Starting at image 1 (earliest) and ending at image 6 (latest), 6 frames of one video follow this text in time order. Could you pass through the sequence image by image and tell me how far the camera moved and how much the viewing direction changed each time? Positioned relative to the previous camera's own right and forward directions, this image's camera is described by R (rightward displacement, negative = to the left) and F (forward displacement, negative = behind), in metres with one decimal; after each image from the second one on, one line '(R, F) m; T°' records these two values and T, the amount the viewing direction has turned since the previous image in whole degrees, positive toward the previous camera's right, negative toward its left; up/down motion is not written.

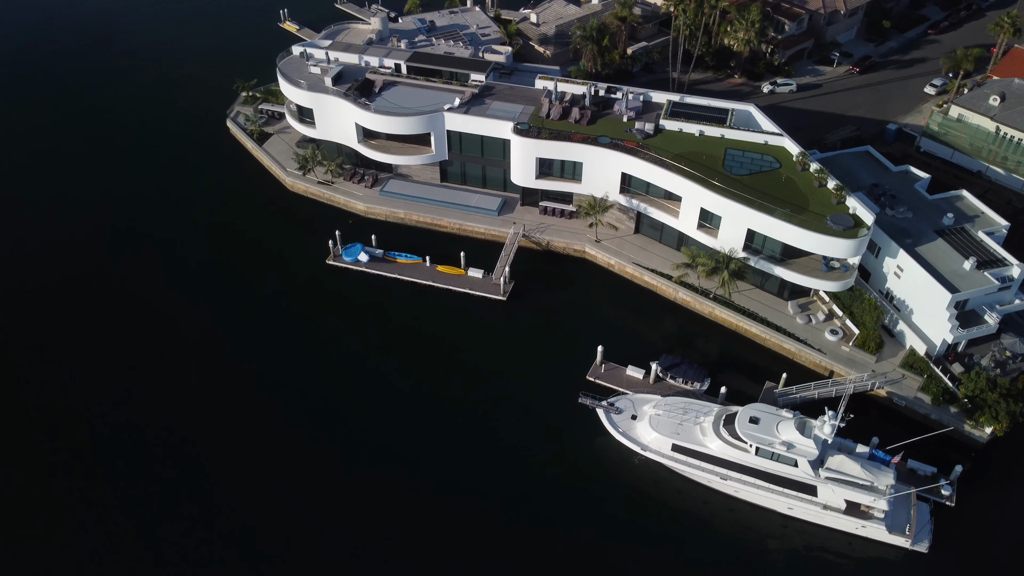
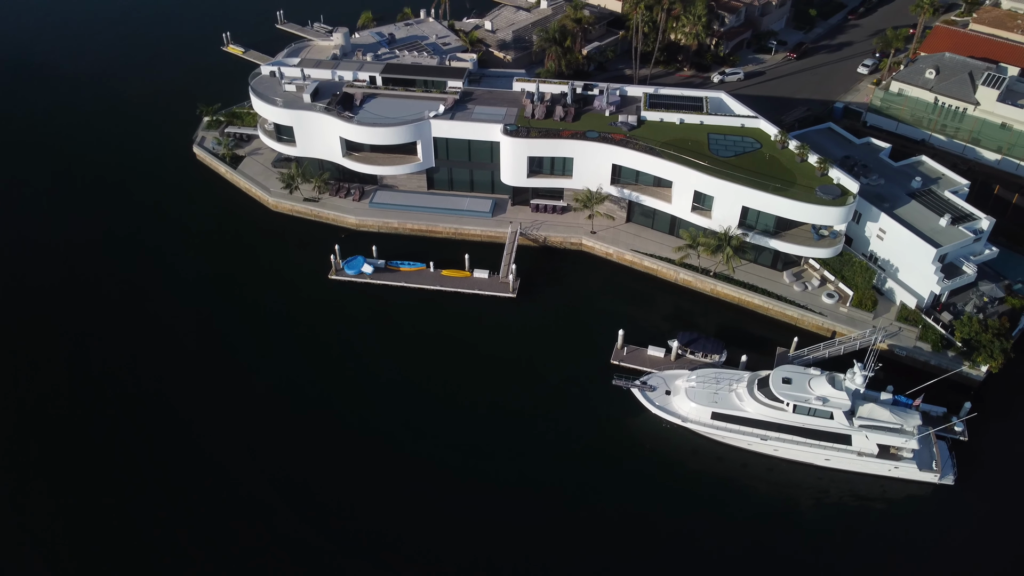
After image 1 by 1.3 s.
(-6.5, -0.7) m; +6°
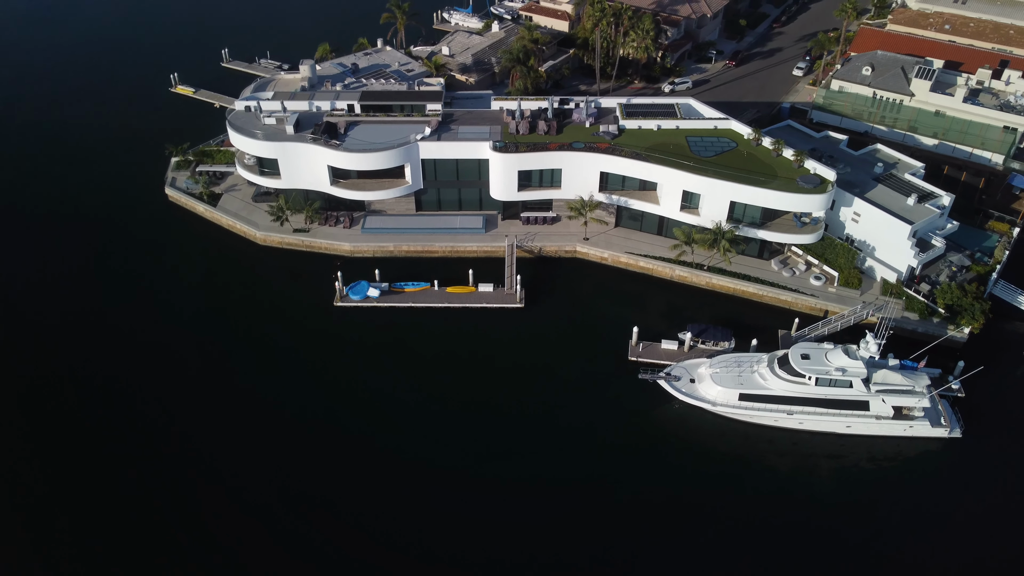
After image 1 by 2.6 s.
(-6.4, -0.9) m; +6°
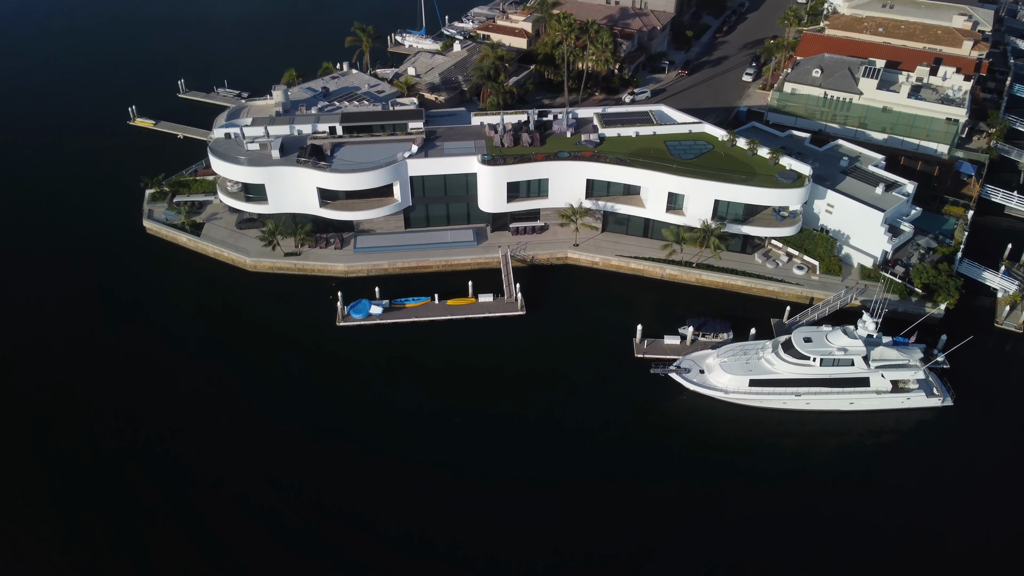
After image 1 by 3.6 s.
(-4.8, -1.0) m; +5°
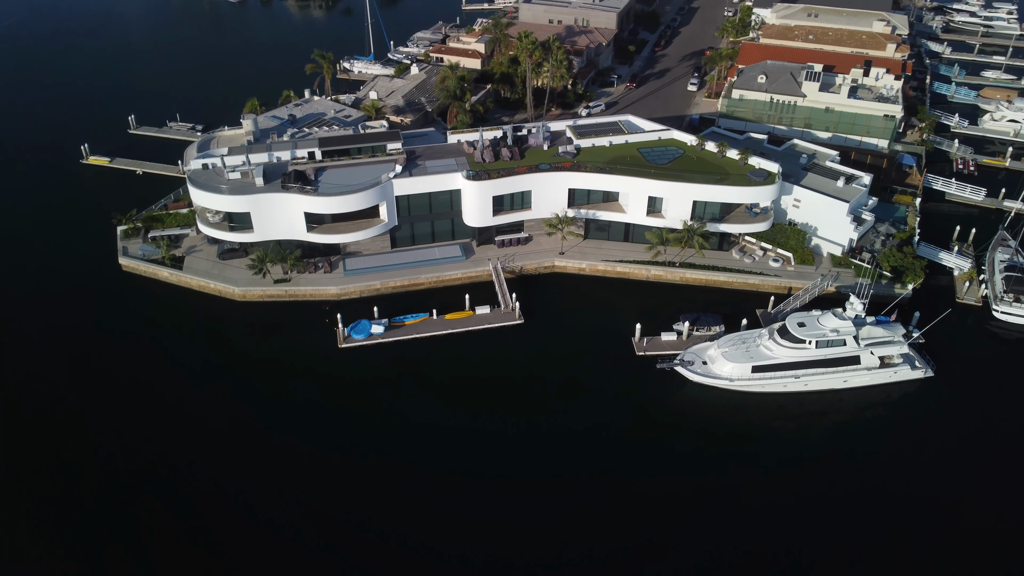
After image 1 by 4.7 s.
(-5.2, -1.1) m; +5°
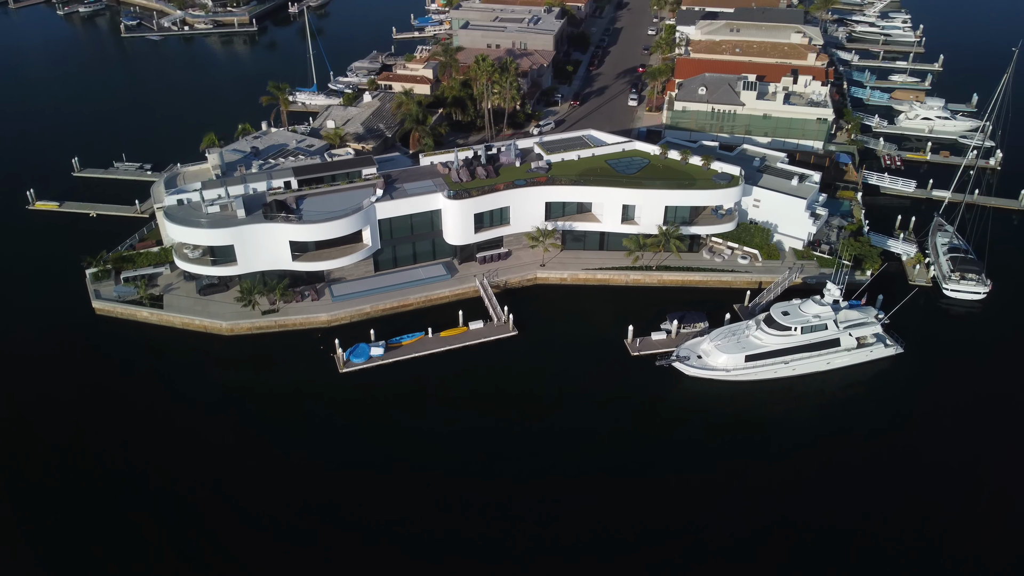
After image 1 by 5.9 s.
(-5.7, -1.4) m; +6°
